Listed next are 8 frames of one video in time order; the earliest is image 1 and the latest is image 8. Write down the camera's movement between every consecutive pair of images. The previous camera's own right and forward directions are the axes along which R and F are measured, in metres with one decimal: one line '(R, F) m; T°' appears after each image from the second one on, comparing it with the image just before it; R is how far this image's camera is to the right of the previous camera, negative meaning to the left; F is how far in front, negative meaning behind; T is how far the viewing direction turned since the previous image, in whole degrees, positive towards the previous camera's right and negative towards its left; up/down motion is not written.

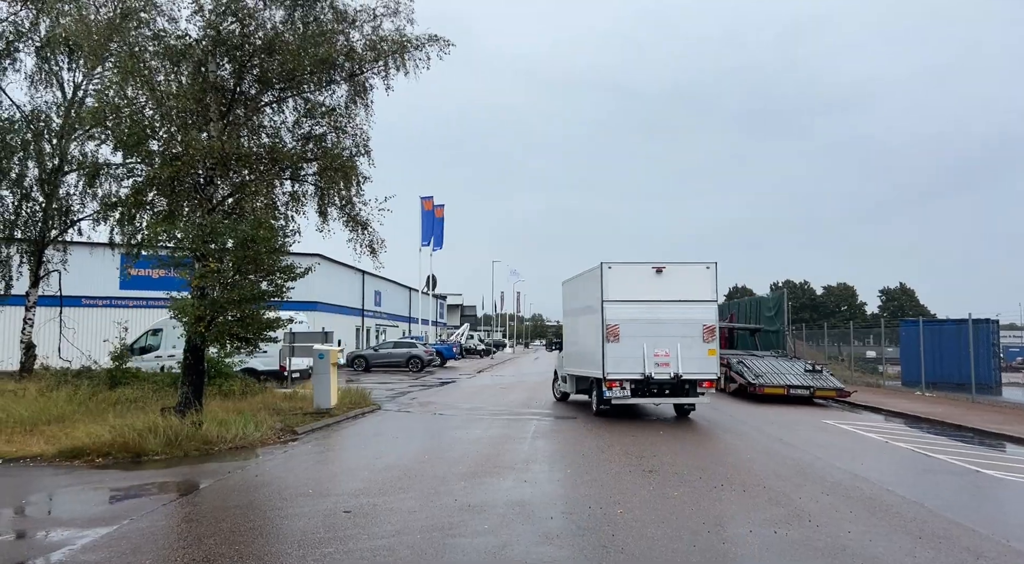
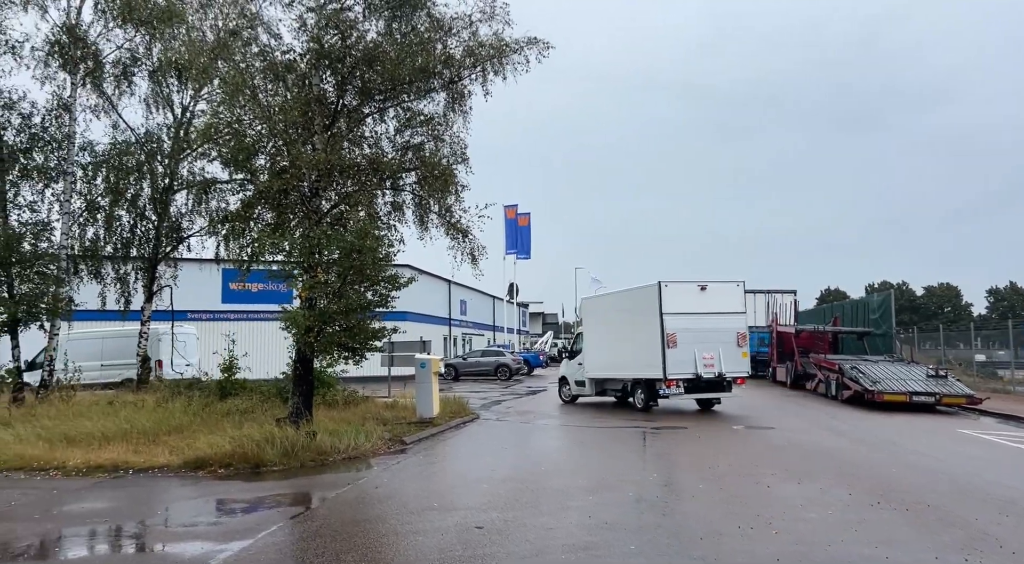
(-0.4, +0.3) m; -6°
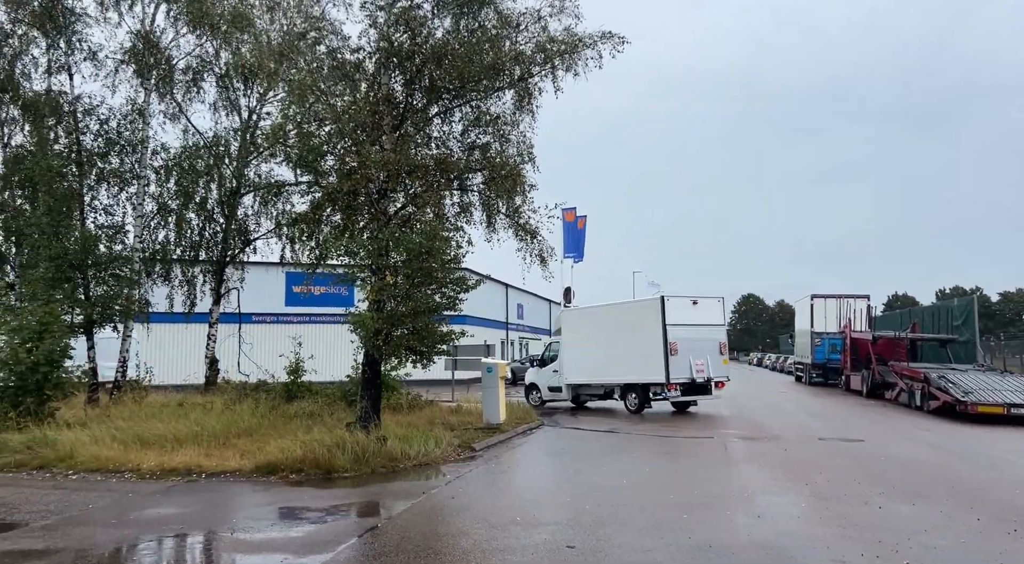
(-0.3, +0.4) m; -4°
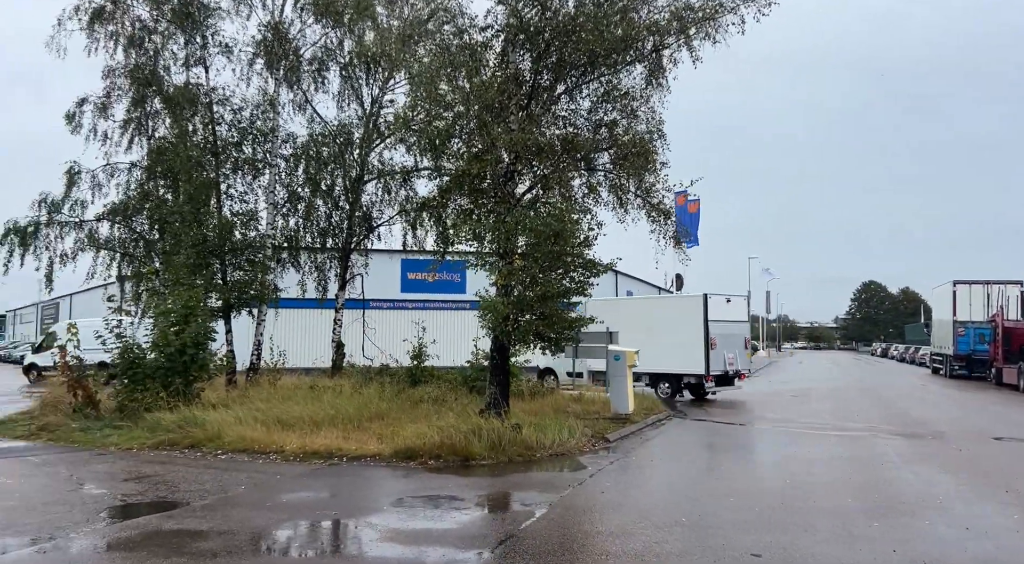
(-0.5, +0.4) m; -8°
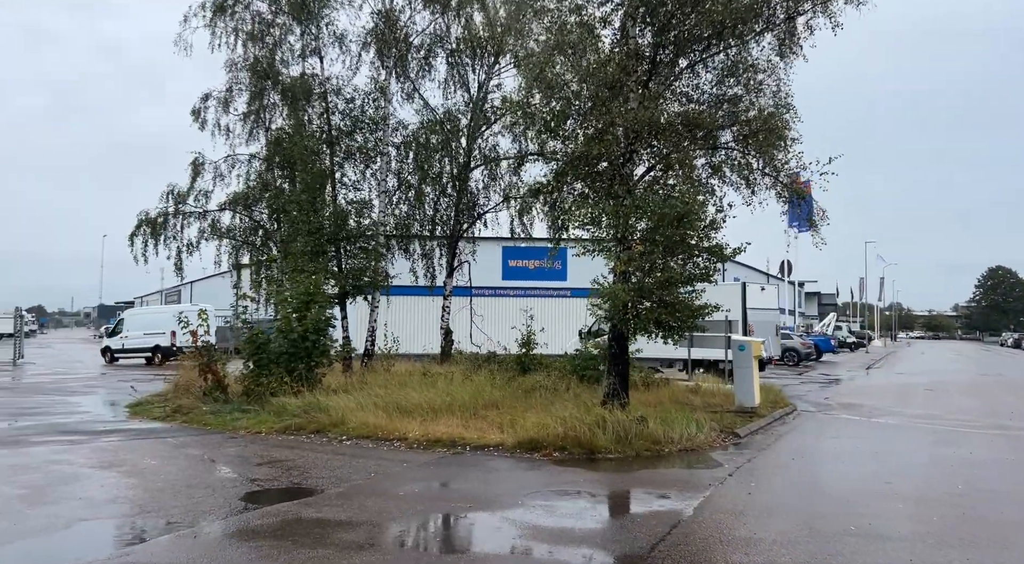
(-0.4, +0.3) m; -7°
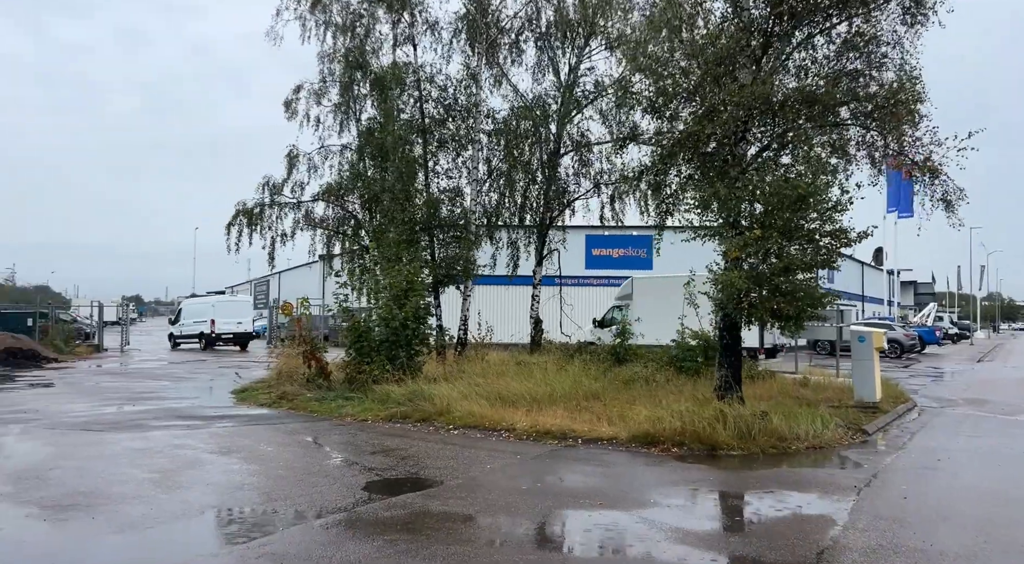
(-0.4, +0.3) m; -6°
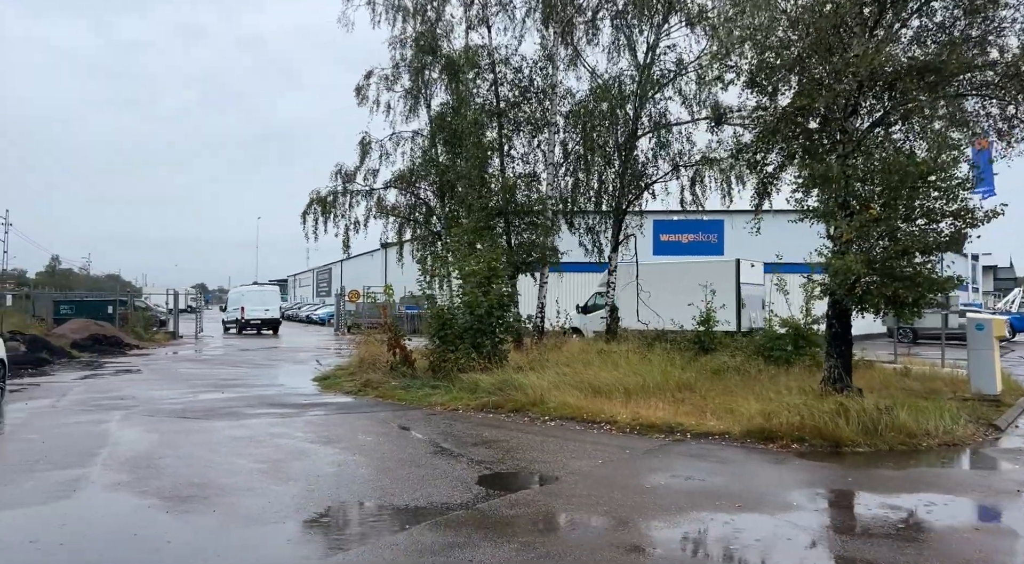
(-0.5, +0.4) m; -4°
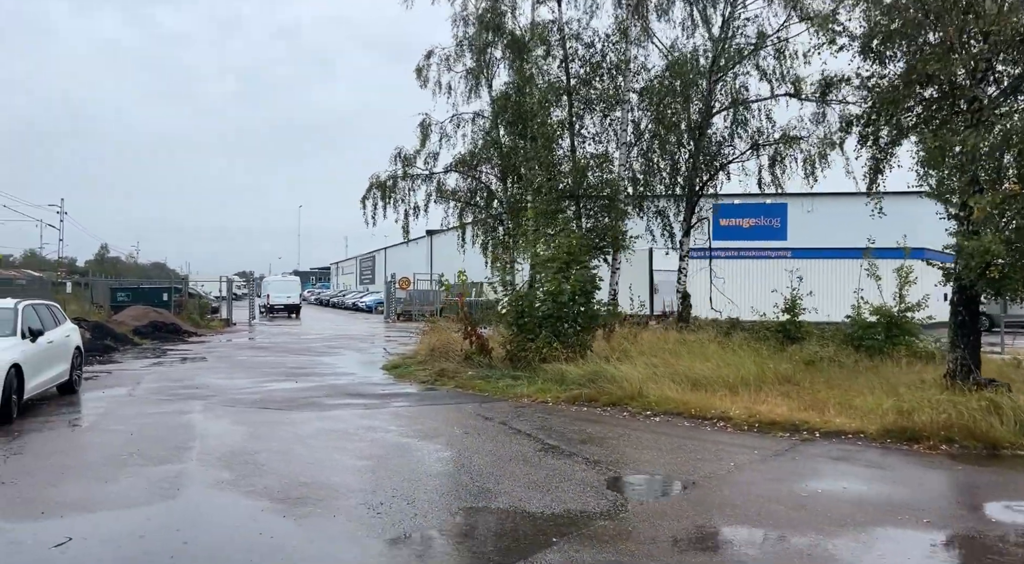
(-0.7, +0.6) m; -3°
